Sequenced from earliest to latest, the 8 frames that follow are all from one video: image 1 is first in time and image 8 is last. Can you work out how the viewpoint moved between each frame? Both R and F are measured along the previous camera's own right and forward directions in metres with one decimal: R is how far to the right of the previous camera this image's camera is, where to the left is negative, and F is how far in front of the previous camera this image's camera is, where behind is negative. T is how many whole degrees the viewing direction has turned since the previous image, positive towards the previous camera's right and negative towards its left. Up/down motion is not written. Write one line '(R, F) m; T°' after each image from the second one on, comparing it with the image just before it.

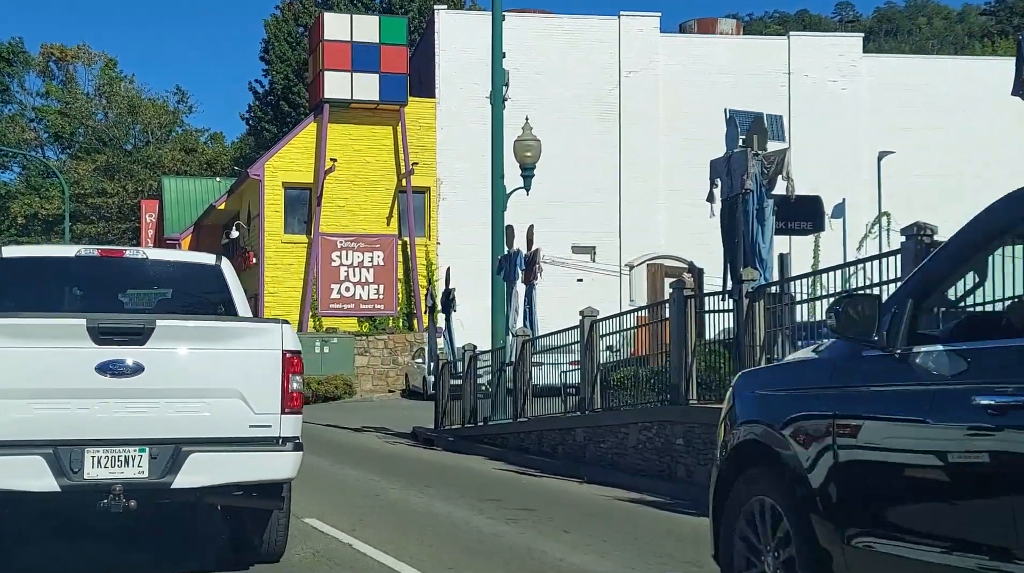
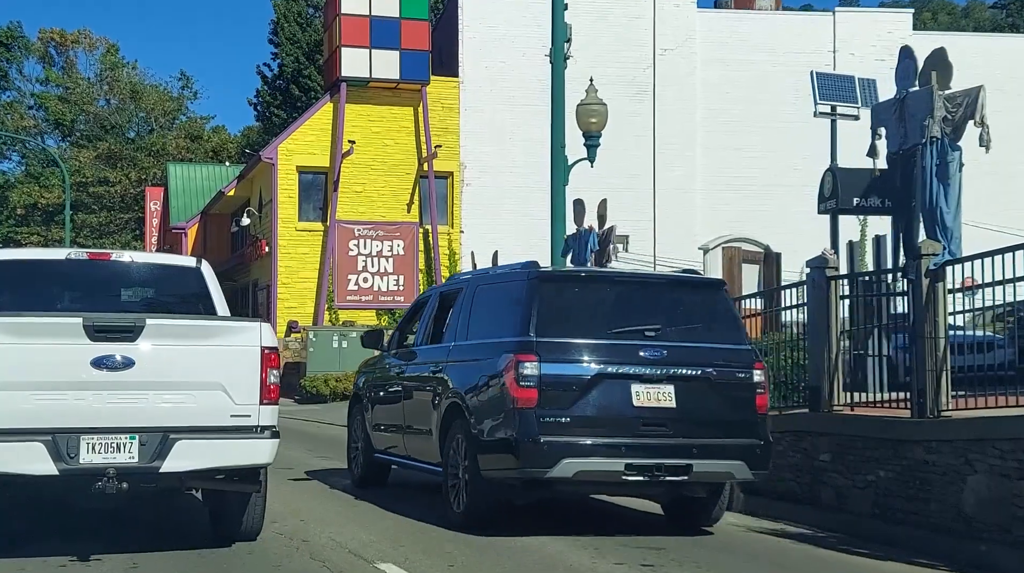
(-0.8, +2.5) m; 0°
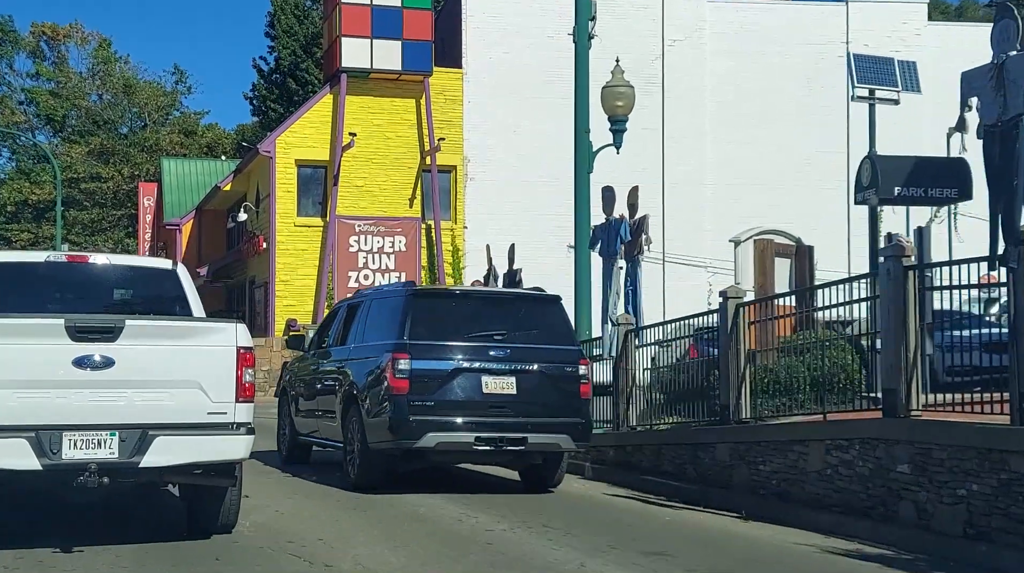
(-0.3, +1.1) m; 0°
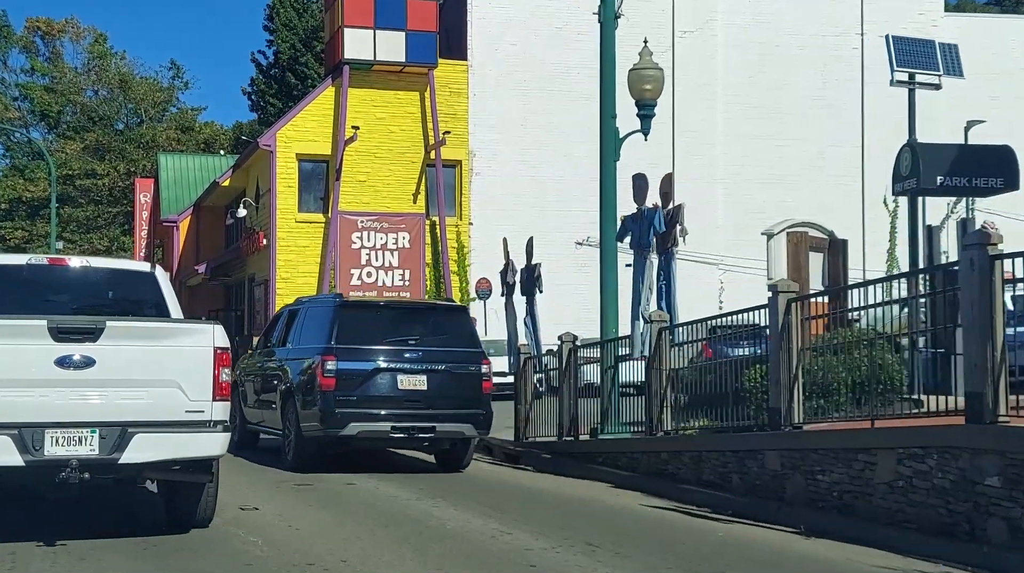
(-0.3, +1.0) m; 0°
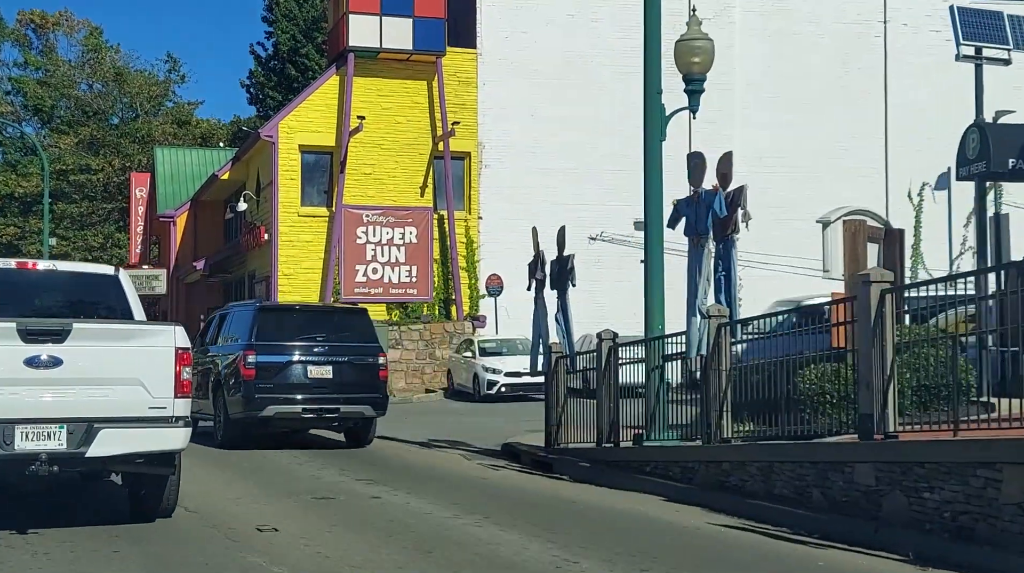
(-0.4, +1.4) m; 0°
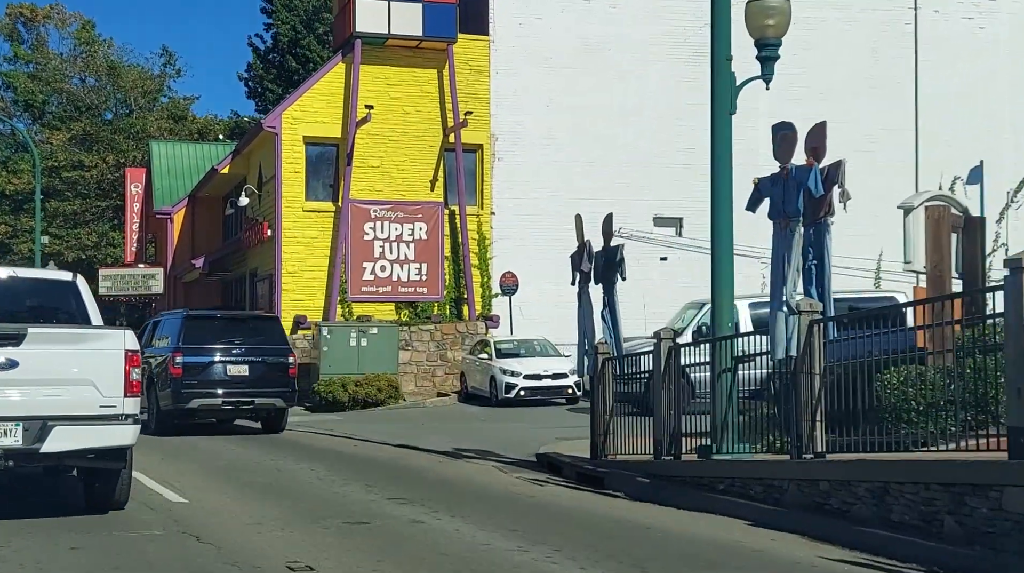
(-0.5, +1.7) m; 0°
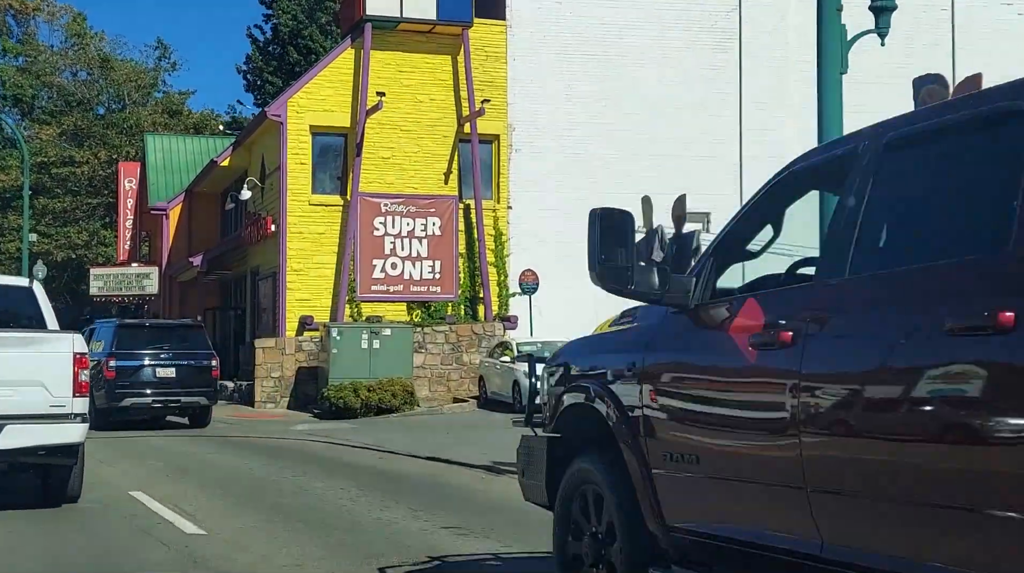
(-0.6, +1.9) m; 0°
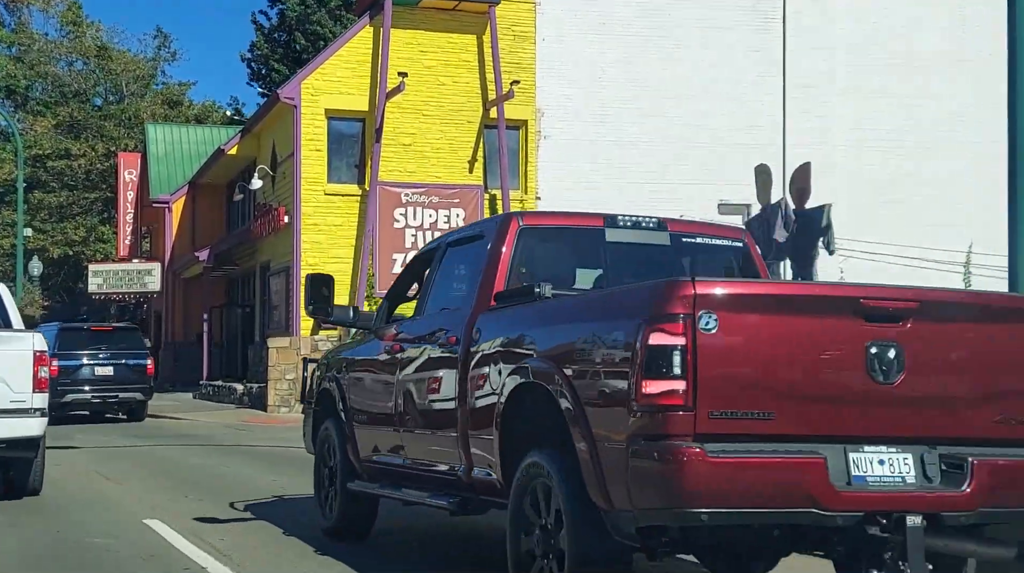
(-0.7, +2.1) m; 0°
